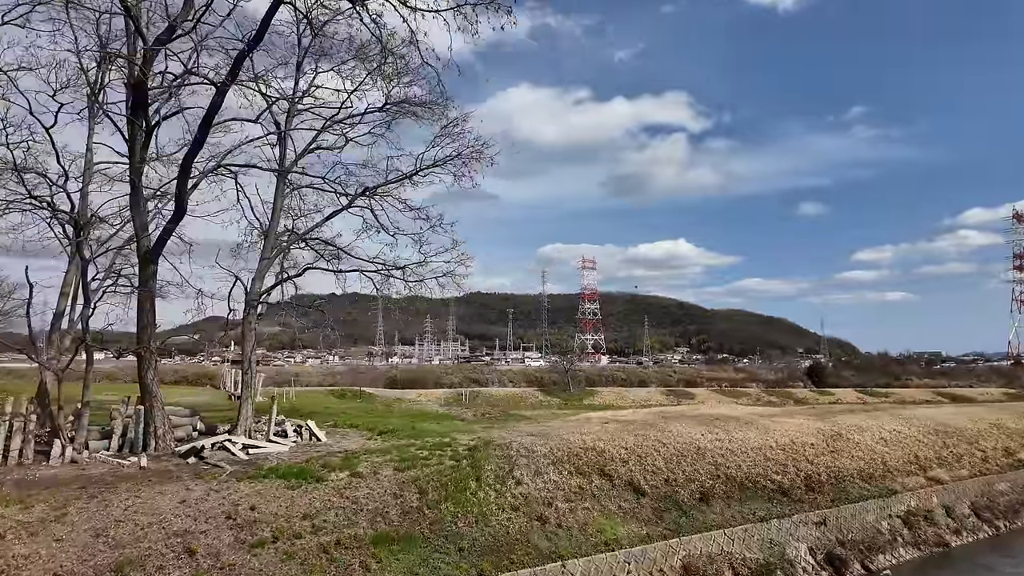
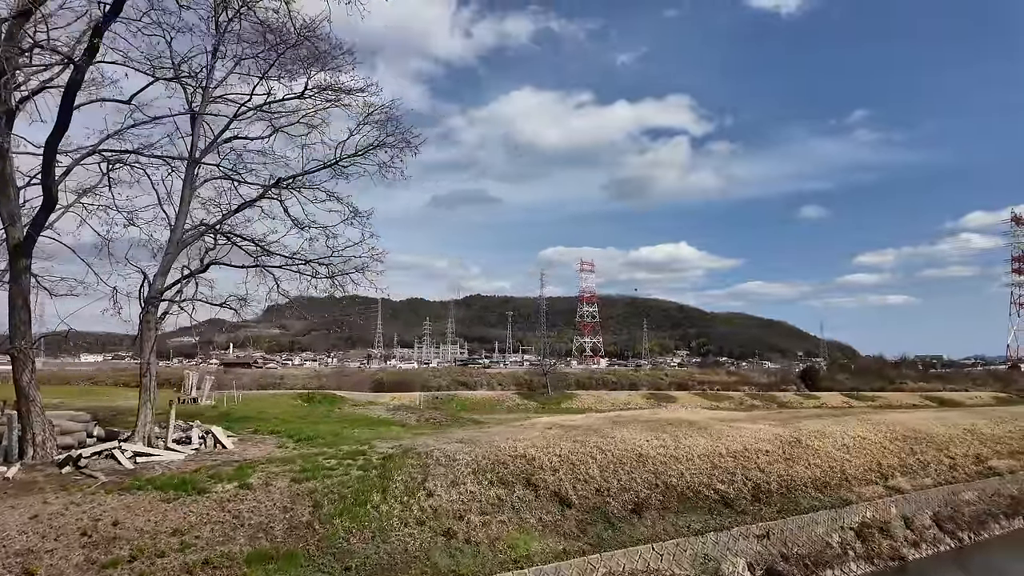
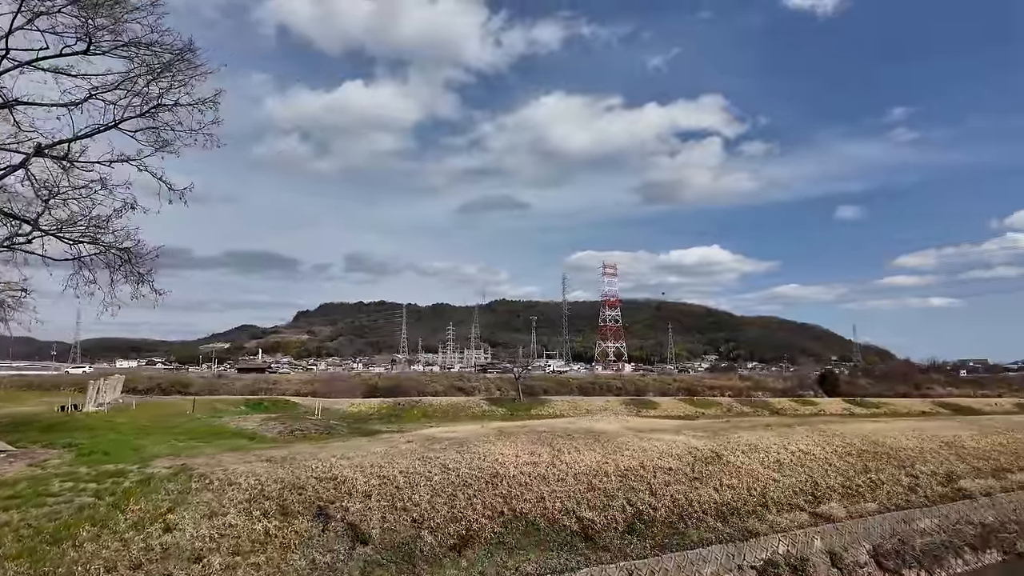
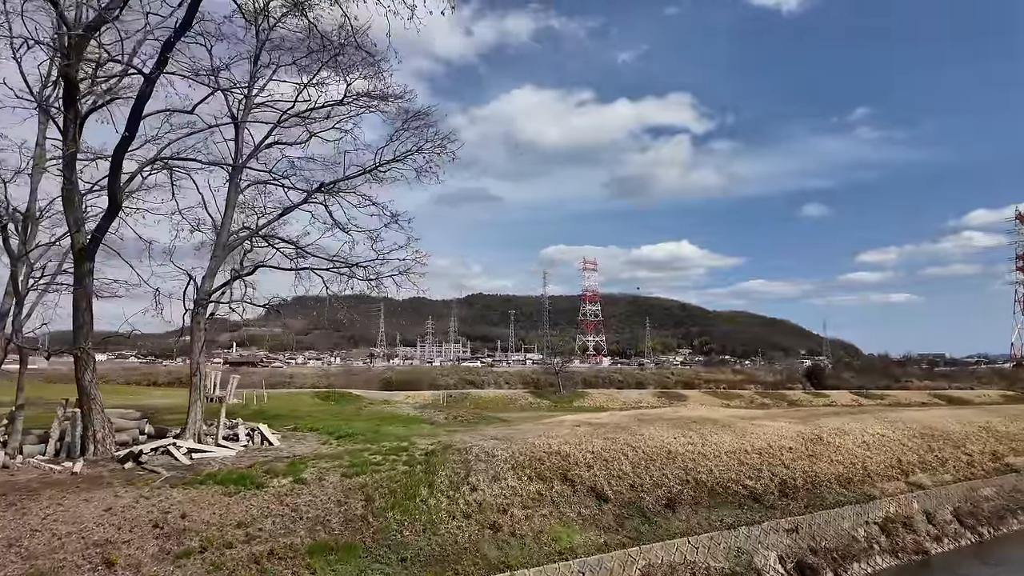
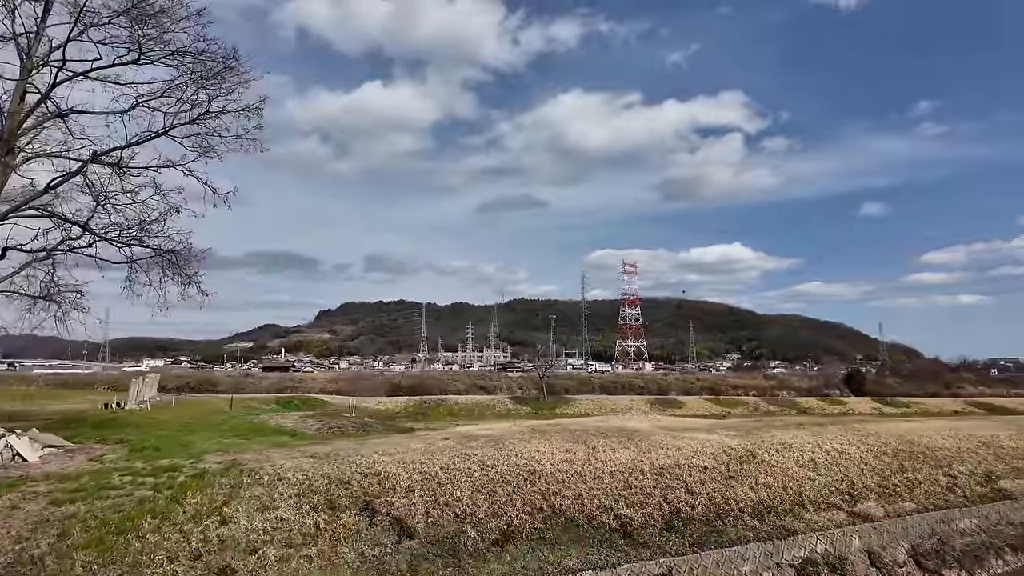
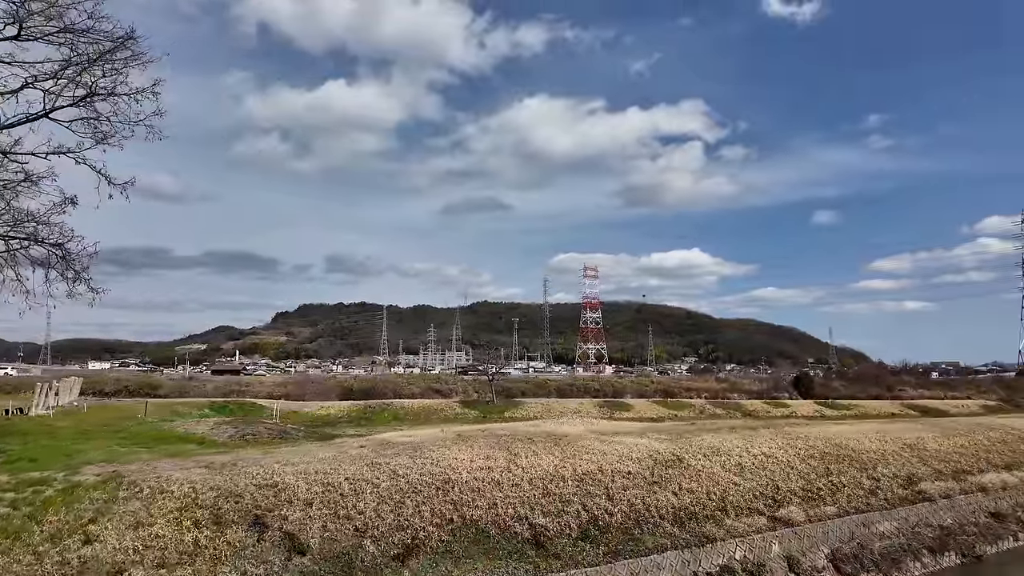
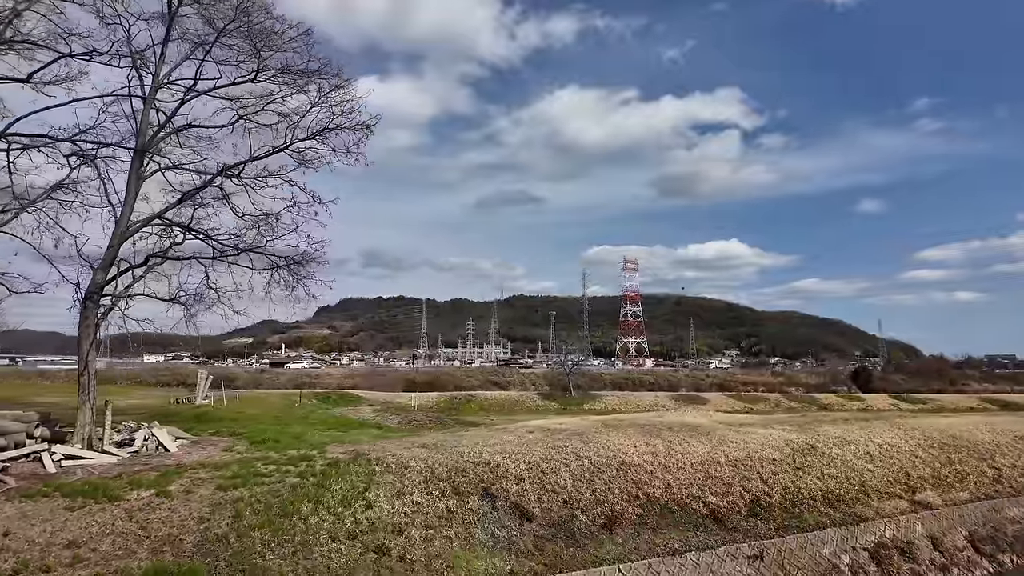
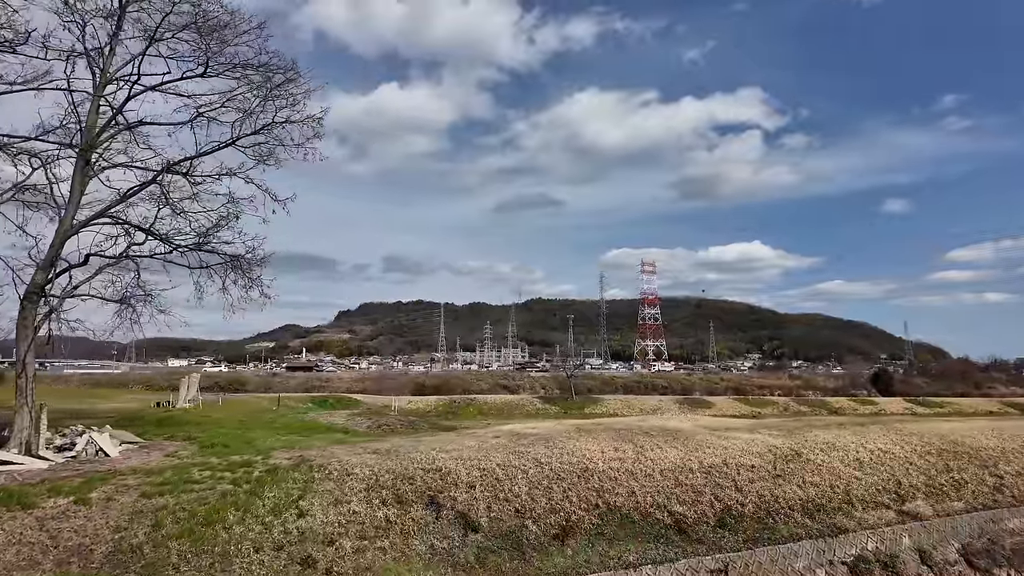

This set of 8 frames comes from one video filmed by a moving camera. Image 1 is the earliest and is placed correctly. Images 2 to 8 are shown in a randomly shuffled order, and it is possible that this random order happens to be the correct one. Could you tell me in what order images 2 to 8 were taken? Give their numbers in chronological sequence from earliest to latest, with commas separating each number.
4, 2, 7, 8, 5, 3, 6
